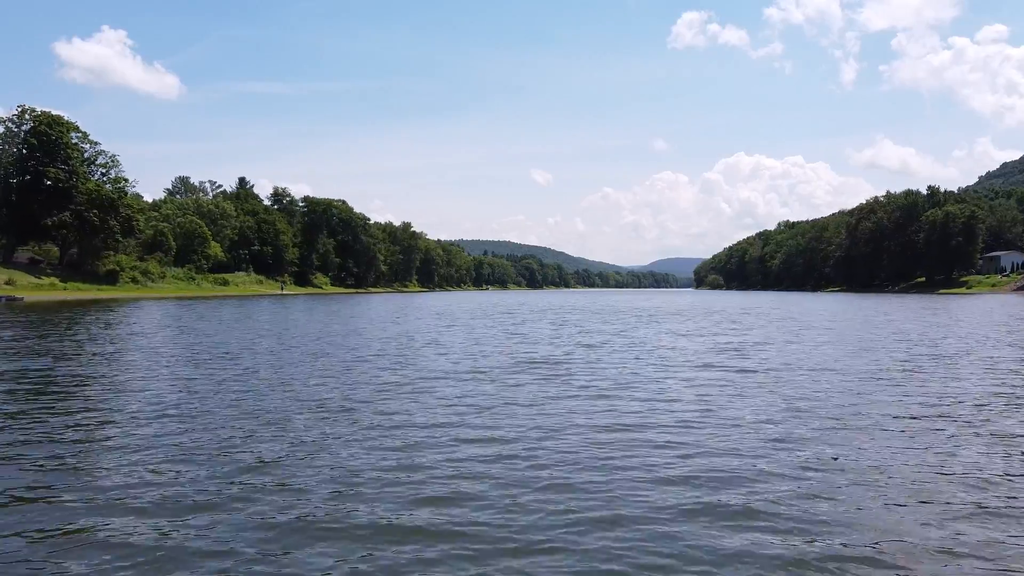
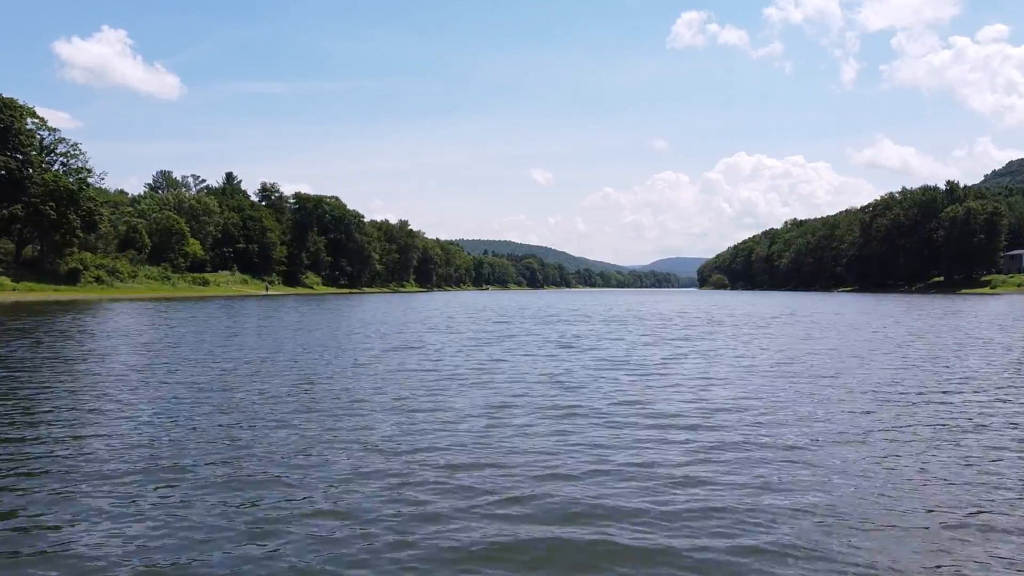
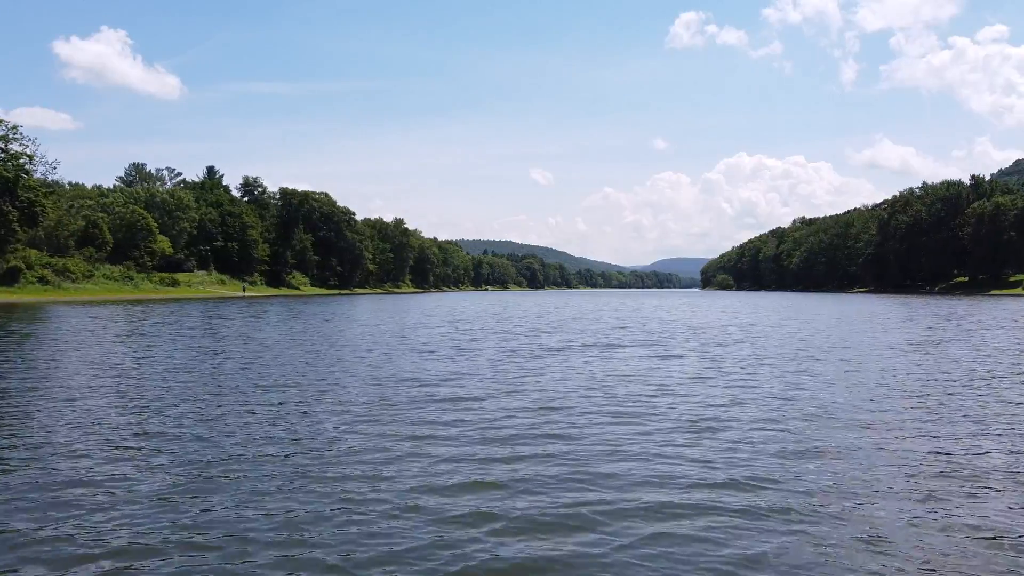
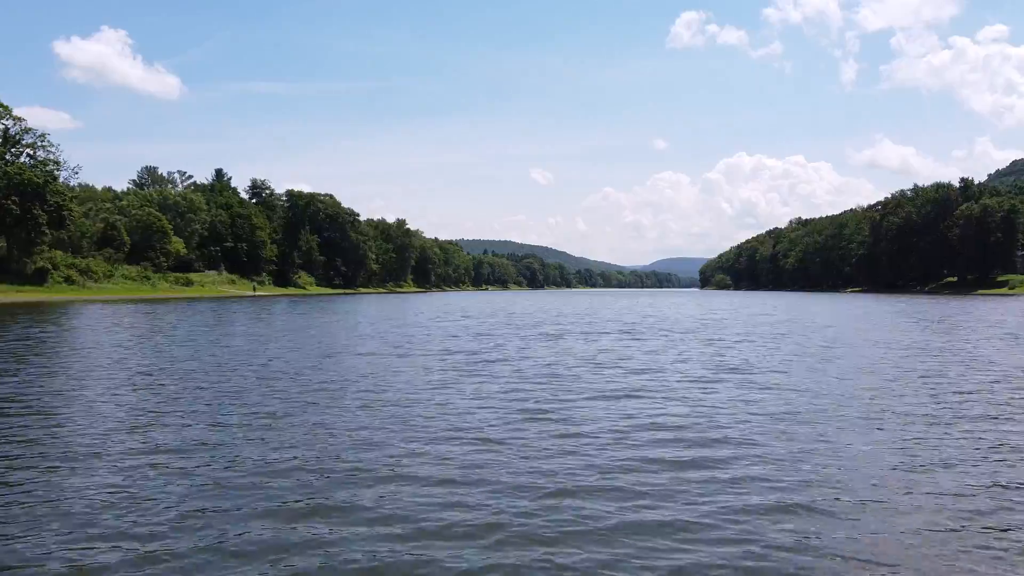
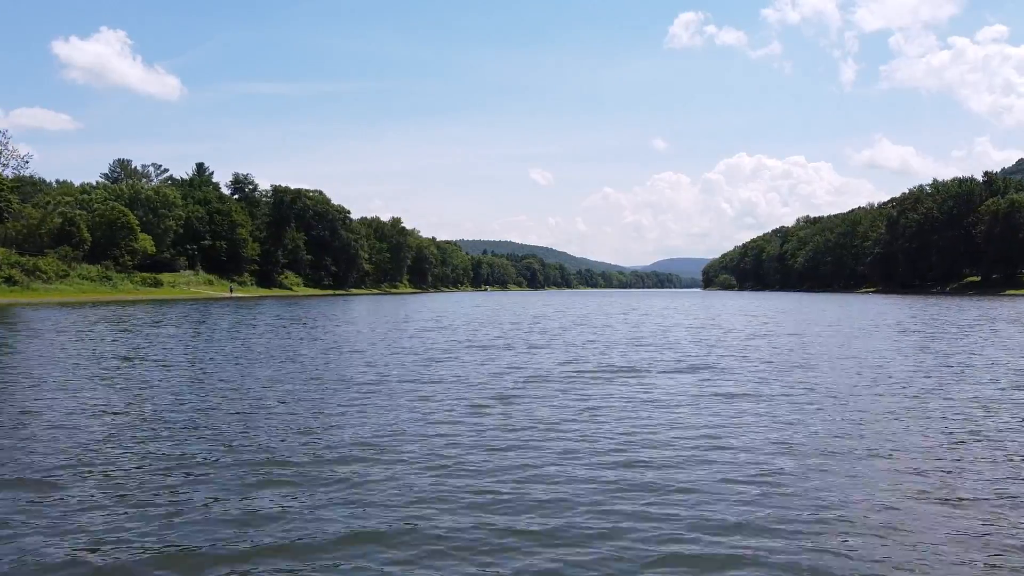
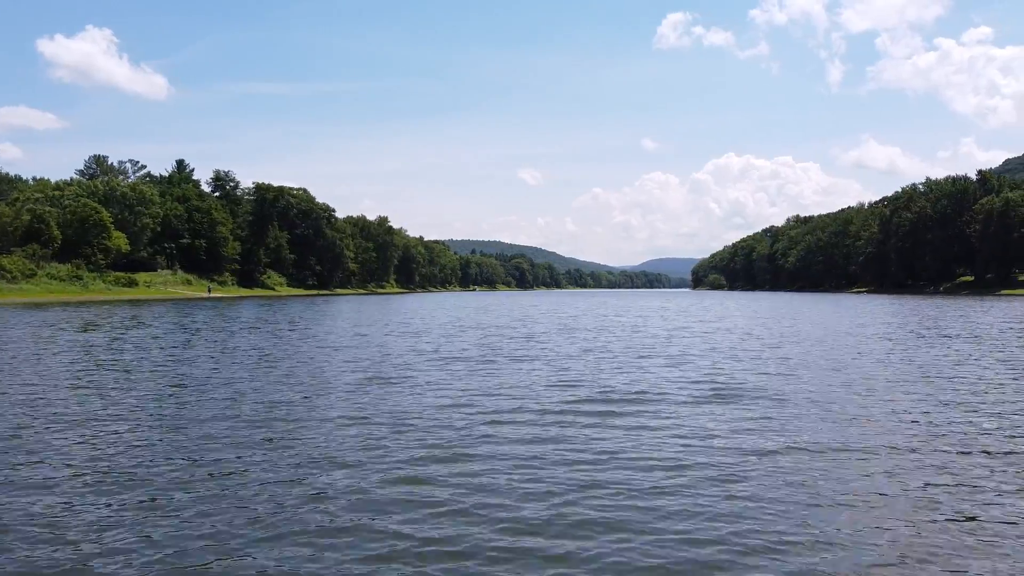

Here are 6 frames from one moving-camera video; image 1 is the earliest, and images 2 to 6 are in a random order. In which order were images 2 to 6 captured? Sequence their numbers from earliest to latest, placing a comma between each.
2, 4, 3, 5, 6
